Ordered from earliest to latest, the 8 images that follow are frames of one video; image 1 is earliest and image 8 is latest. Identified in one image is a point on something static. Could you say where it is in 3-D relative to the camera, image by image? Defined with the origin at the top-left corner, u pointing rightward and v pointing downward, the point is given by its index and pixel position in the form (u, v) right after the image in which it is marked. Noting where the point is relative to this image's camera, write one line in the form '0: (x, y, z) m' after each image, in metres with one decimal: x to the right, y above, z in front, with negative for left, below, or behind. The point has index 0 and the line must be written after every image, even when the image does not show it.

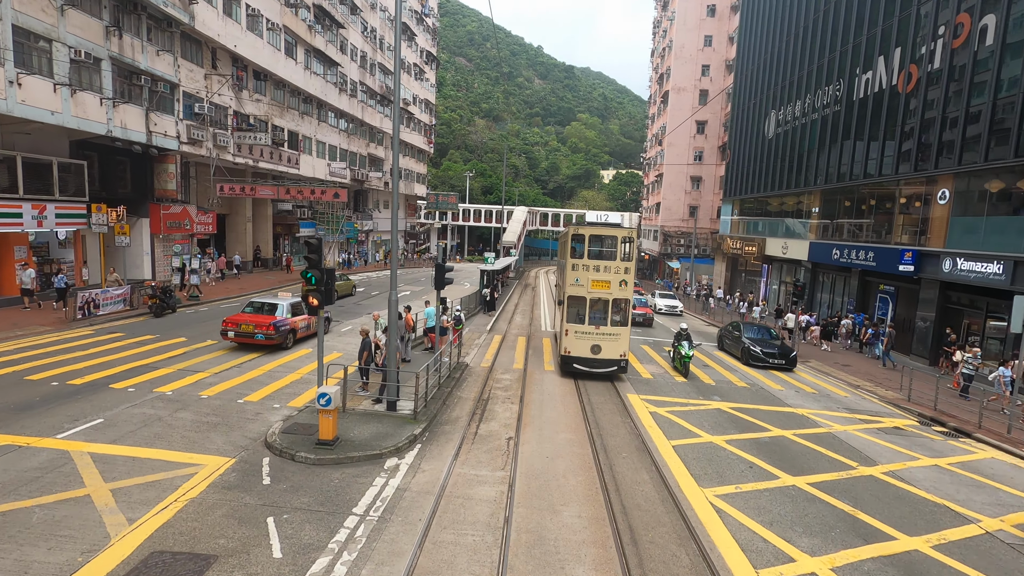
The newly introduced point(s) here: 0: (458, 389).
0: (-1.4, -2.6, +13.6) m
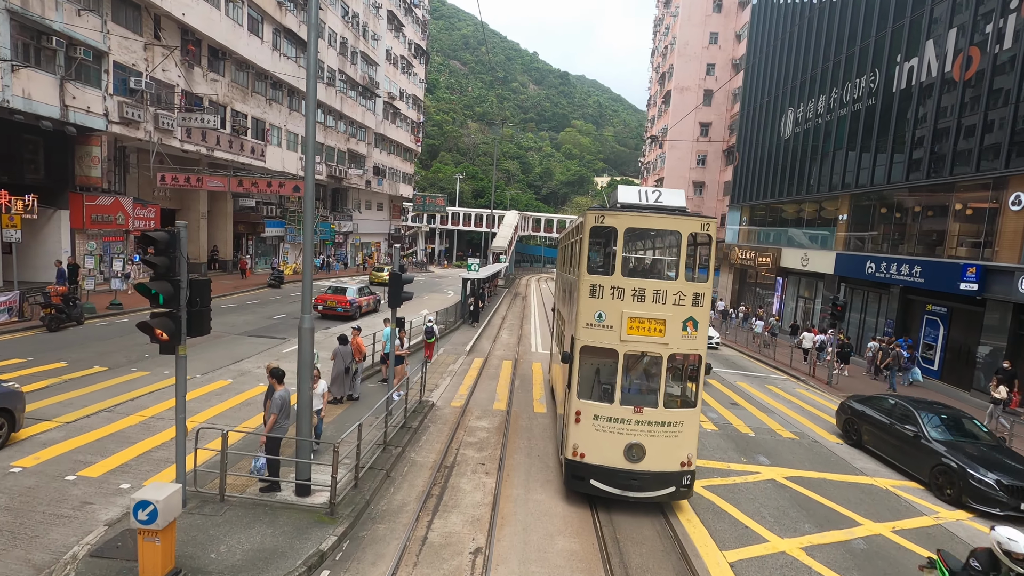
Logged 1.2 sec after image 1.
0: (-1.8, -3.0, +9.8) m
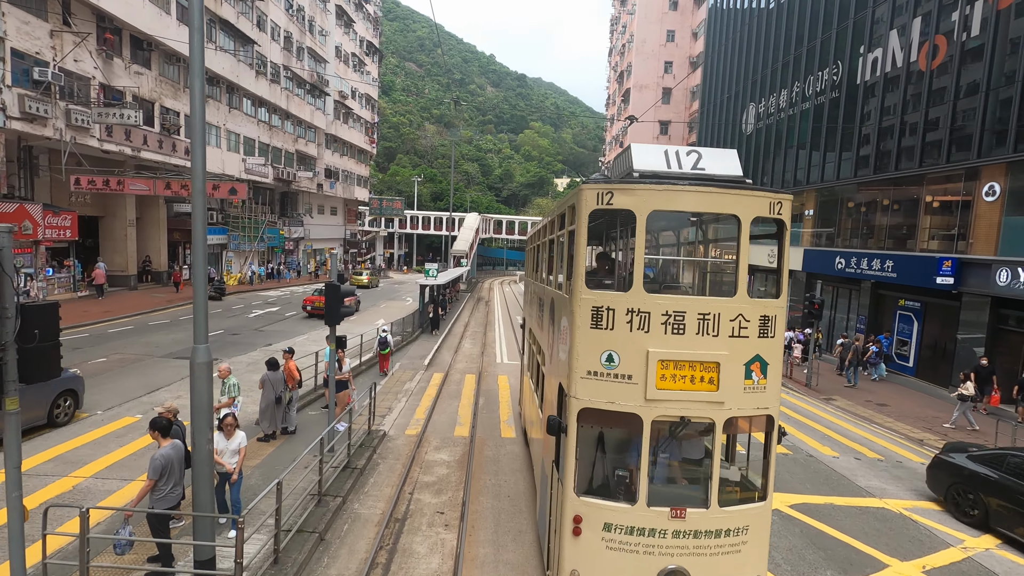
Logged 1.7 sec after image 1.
0: (-2.4, -3.2, +8.1) m
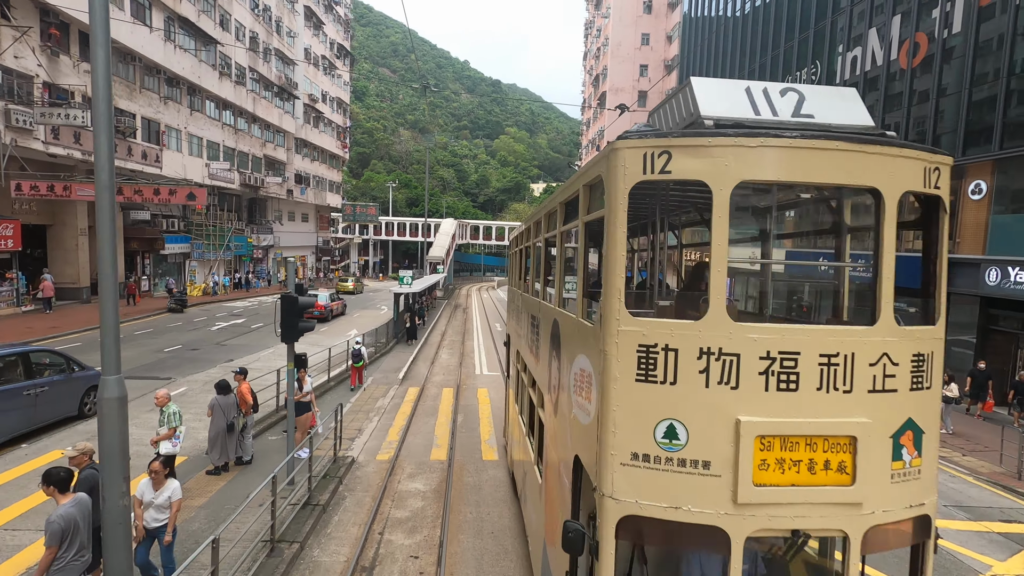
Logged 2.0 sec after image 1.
0: (-2.6, -3.3, +7.0) m
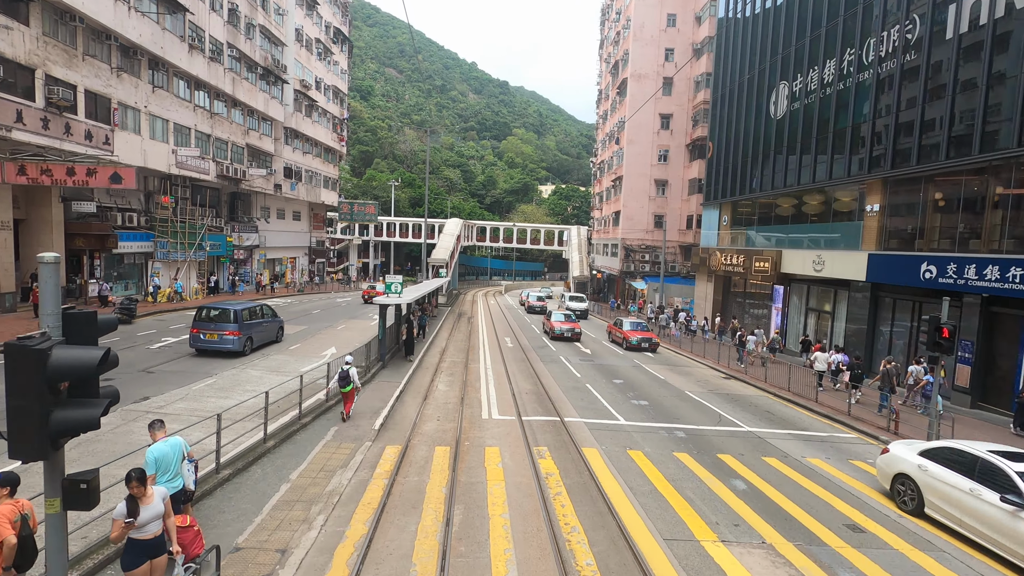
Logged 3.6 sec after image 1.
0: (-2.2, -3.6, +2.2) m
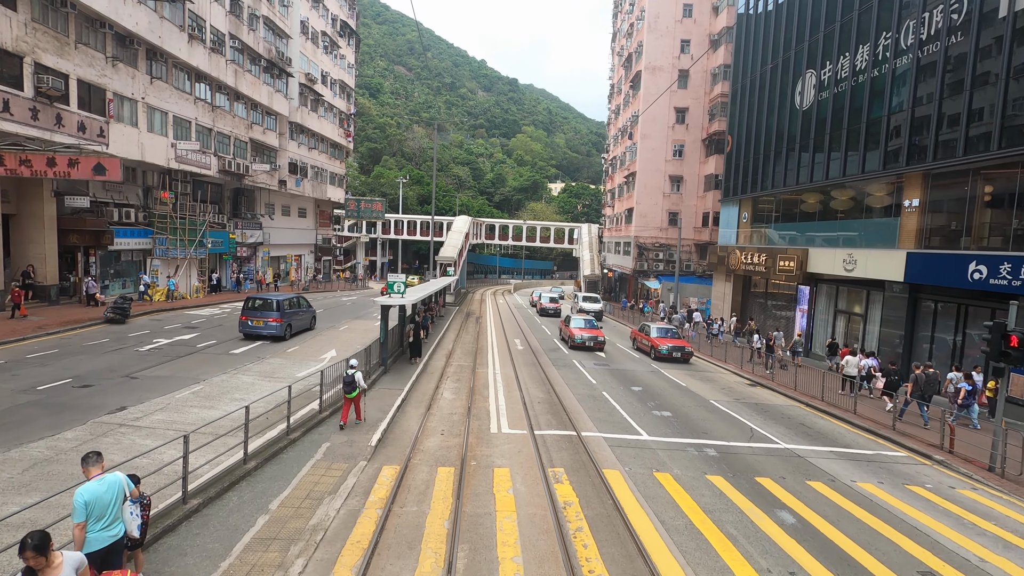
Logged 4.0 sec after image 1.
0: (-2.1, -3.6, +1.0) m
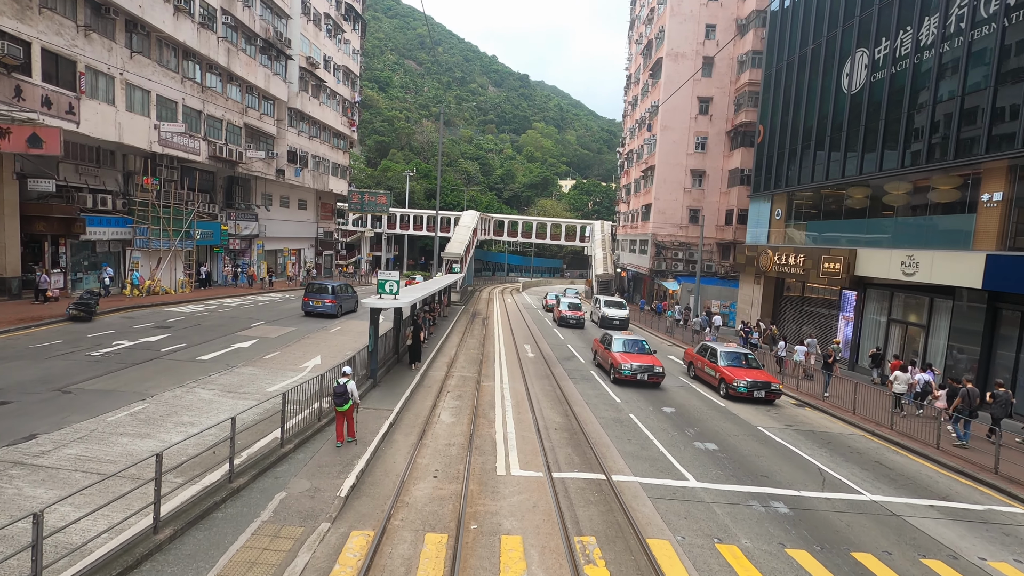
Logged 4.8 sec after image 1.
0: (-2.1, -3.7, -1.5) m
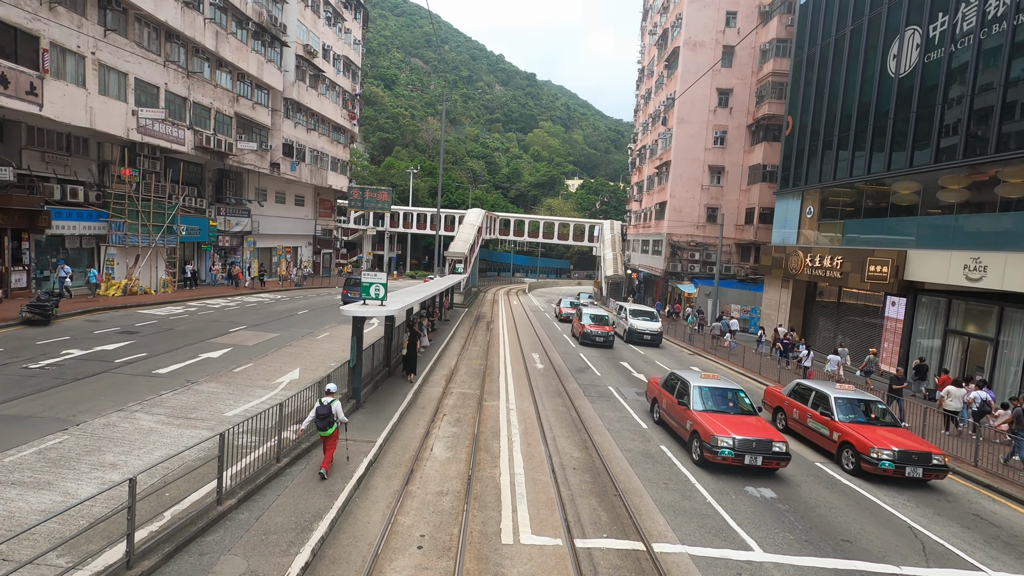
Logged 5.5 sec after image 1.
0: (-2.1, -3.8, -3.8) m
